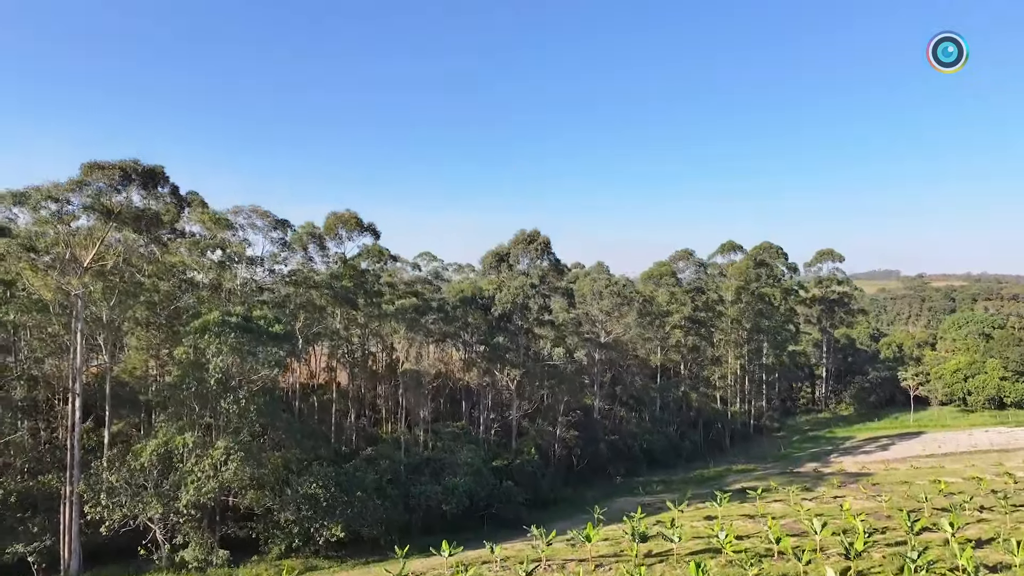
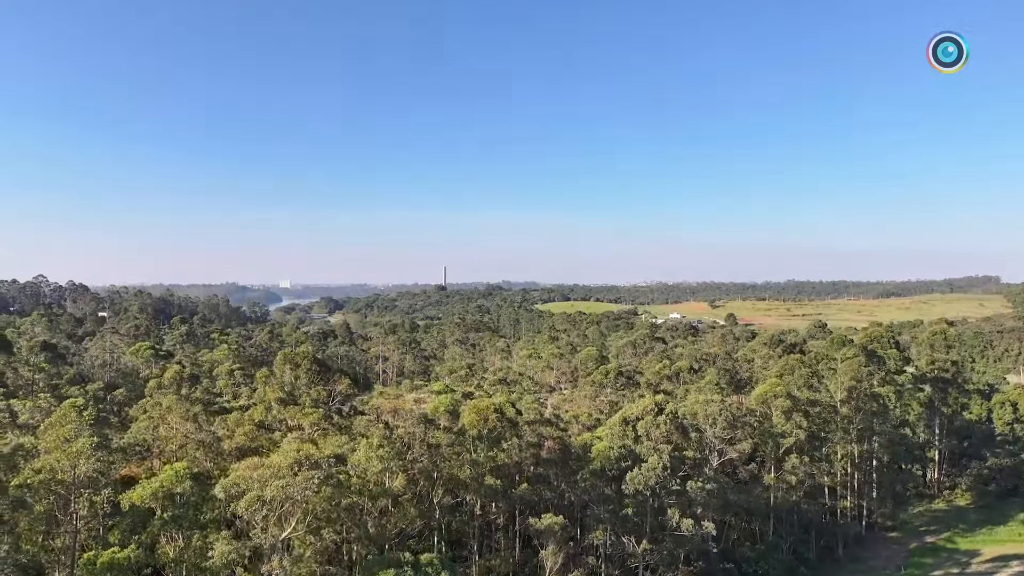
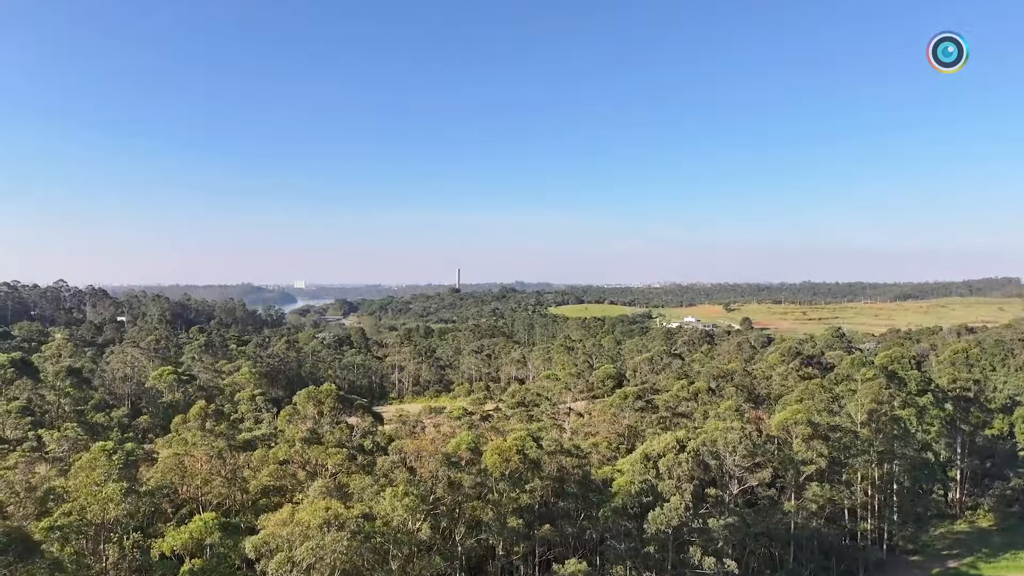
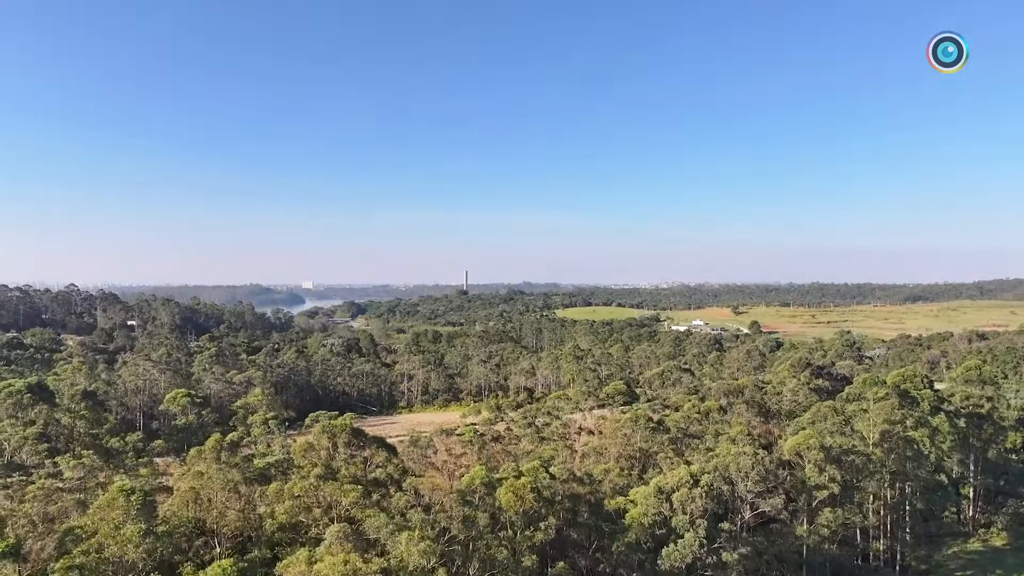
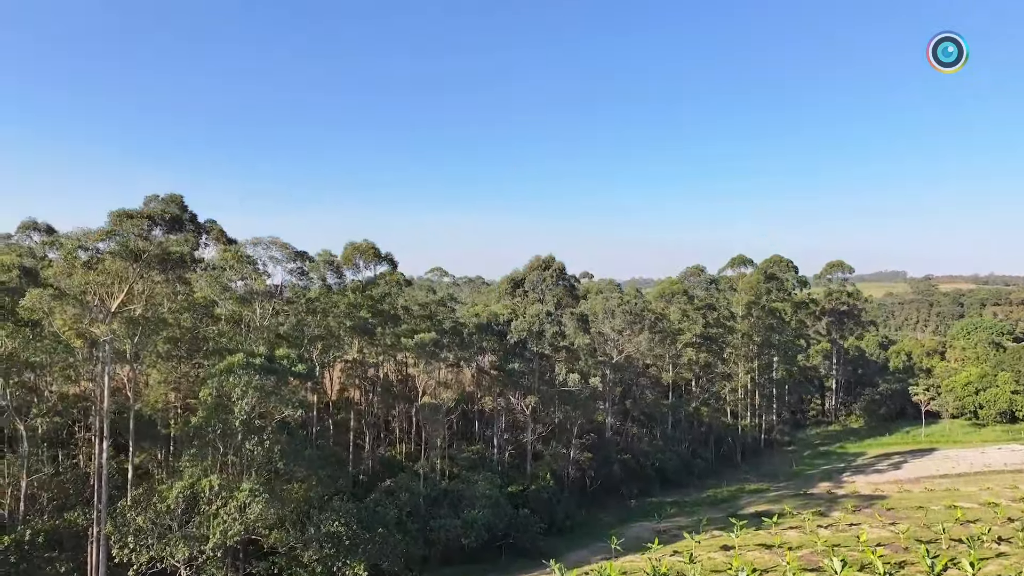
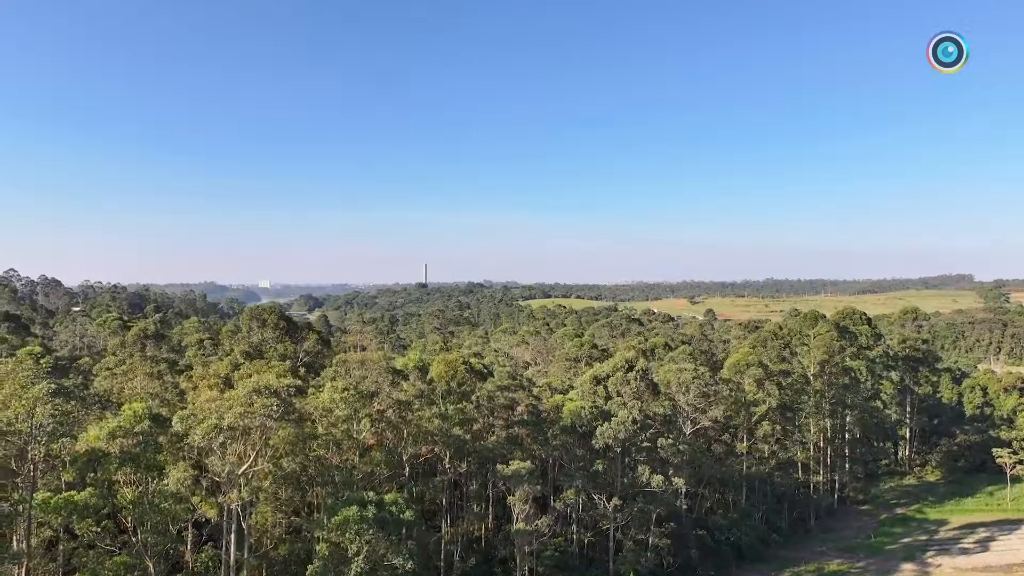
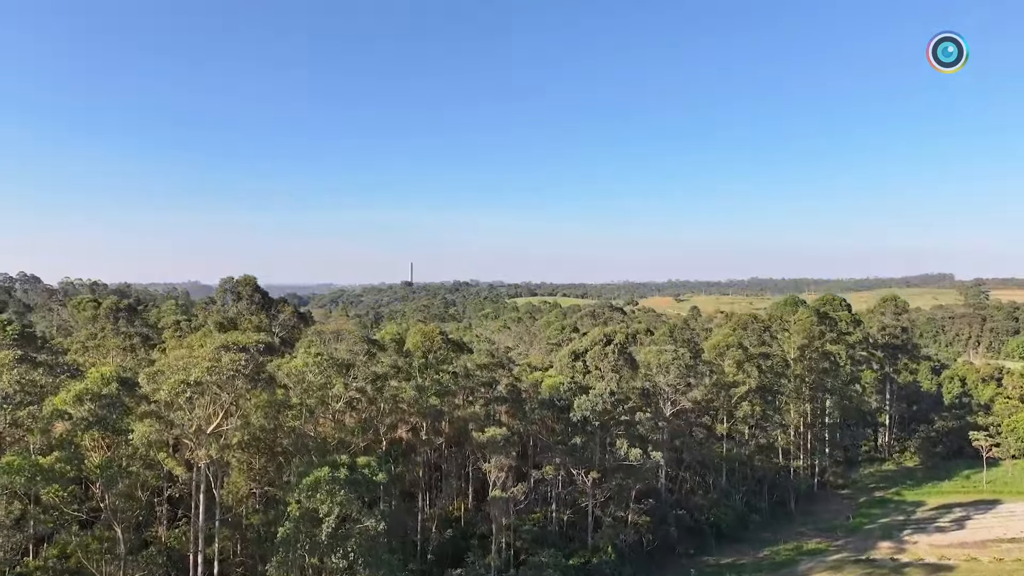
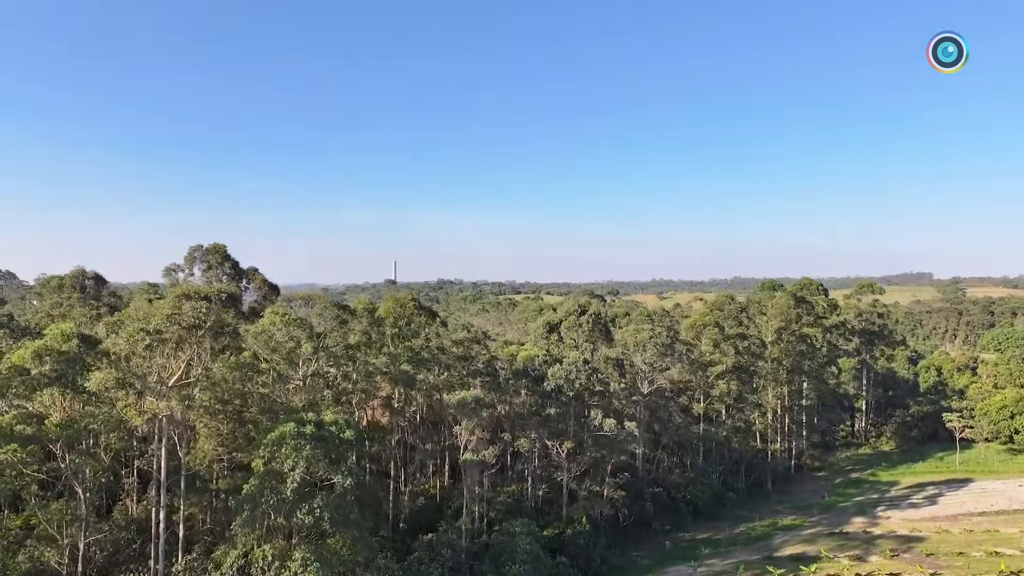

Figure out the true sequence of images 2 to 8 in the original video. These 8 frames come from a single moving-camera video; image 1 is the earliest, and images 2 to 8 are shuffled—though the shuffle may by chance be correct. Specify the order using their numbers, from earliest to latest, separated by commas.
5, 8, 7, 6, 2, 3, 4
